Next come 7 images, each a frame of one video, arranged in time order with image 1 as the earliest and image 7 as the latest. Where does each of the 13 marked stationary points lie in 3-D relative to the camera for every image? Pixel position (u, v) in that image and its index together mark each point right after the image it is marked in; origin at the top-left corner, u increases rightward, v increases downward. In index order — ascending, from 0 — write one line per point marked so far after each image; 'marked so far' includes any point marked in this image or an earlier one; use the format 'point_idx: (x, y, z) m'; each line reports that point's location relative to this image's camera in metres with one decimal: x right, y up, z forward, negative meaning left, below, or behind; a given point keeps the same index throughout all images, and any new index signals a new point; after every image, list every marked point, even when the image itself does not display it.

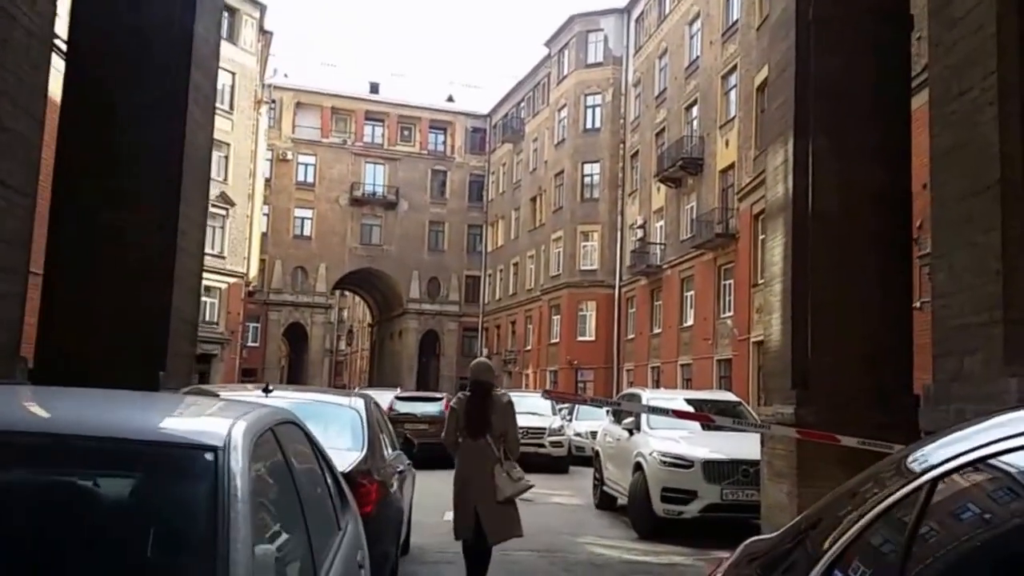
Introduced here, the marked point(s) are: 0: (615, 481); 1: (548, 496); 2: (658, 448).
0: (+1.8, -3.3, +12.7) m
1: (+0.7, -4.3, +15.2) m
2: (+2.0, -2.2, +10.3) m
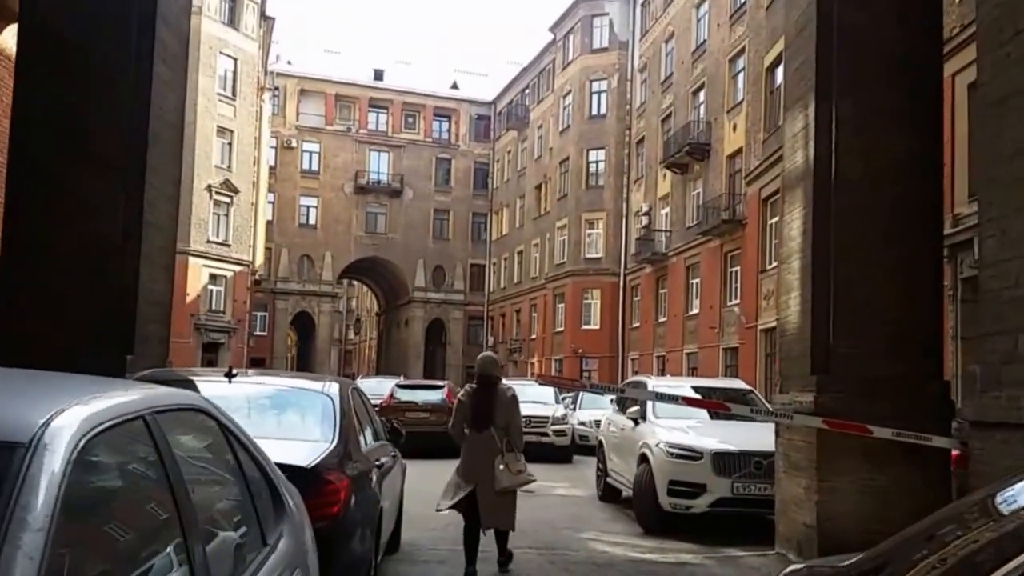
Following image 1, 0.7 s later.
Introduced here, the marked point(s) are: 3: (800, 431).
0: (+1.7, -3.0, +12.1) m
1: (+0.7, -4.0, +14.6) m
2: (+2.0, -1.9, +9.7) m
3: (+3.2, -1.6, +8.2) m
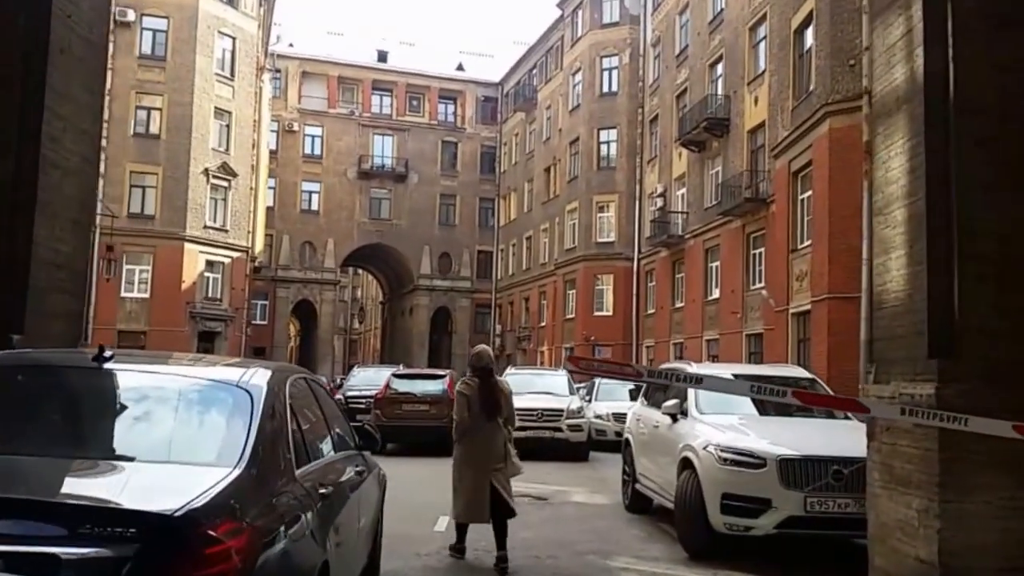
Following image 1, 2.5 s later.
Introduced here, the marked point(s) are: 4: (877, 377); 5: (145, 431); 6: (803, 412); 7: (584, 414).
0: (+1.9, -2.6, +10.1) m
1: (+0.9, -3.5, +12.6) m
2: (+2.1, -1.6, +7.7) m
3: (+3.3, -1.2, +6.2) m
4: (+3.4, -0.8, +7.0) m
5: (-1.9, -0.8, +4.0) m
6: (+3.6, -1.5, +9.3) m
7: (+1.8, -3.2, +18.9) m
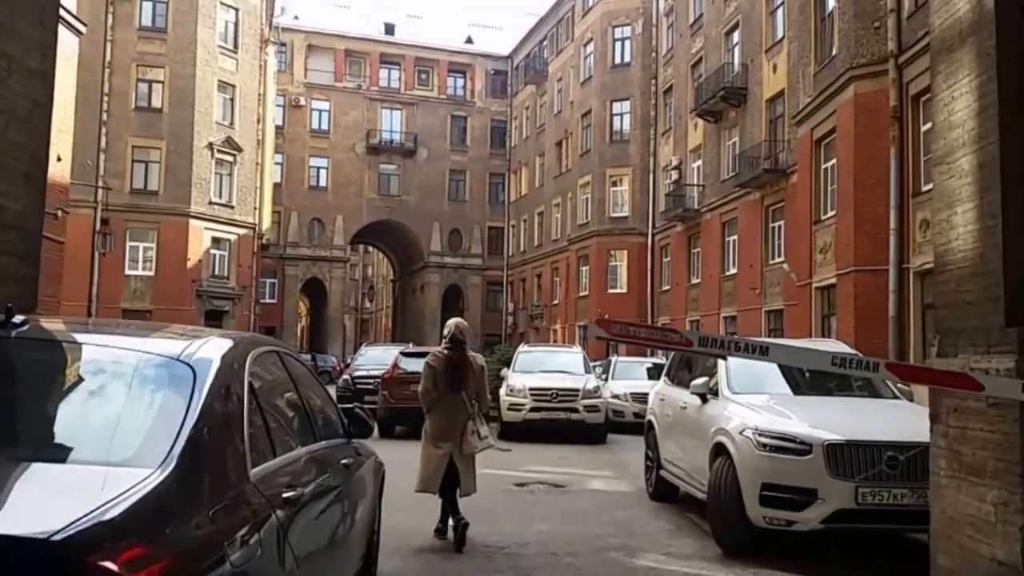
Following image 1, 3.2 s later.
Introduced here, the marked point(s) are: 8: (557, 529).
0: (+2.0, -2.2, +9.3) m
1: (+1.1, -3.1, +11.9) m
2: (+2.2, -1.2, +6.9) m
3: (+3.4, -0.9, +5.4) m
4: (+3.5, -0.5, +6.1) m
5: (-1.9, -0.6, +3.2) m
6: (+3.7, -1.2, +8.5) m
7: (+2.1, -2.5, +18.1) m
8: (+0.5, -2.6, +8.1) m
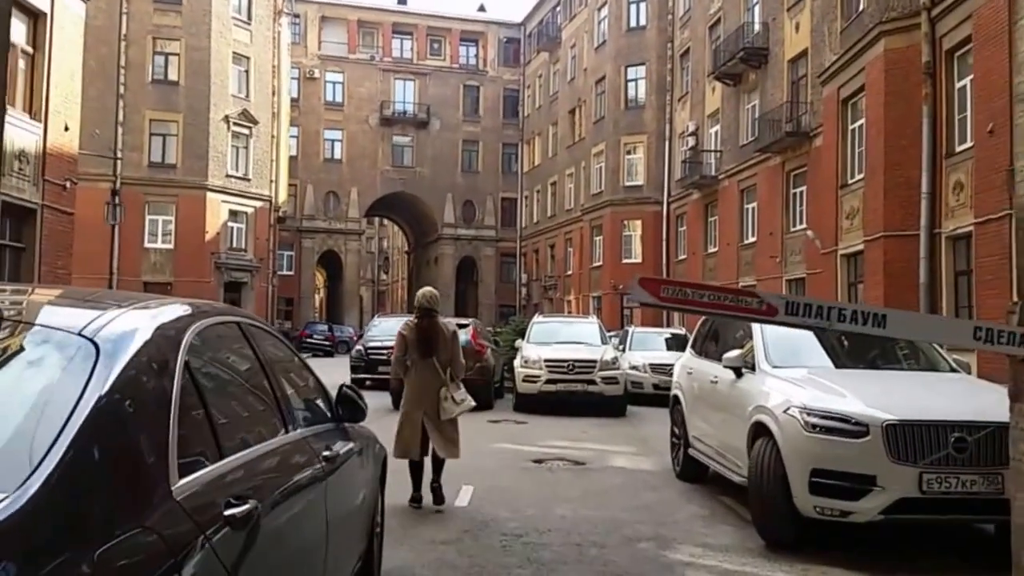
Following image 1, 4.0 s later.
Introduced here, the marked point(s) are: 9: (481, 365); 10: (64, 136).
0: (+2.3, -1.8, +8.6) m
1: (+1.4, -2.6, +11.3) m
2: (+2.3, -0.9, +6.2) m
3: (+3.5, -0.7, +4.6) m
4: (+3.6, -0.2, +5.3) m
5: (-1.8, -0.4, +2.5) m
6: (+3.9, -0.8, +7.7) m
7: (+2.5, -1.8, +17.4) m
8: (+0.7, -2.2, +7.4) m
9: (-0.7, -1.8, +17.7) m
10: (-10.9, +3.7, +18.1) m
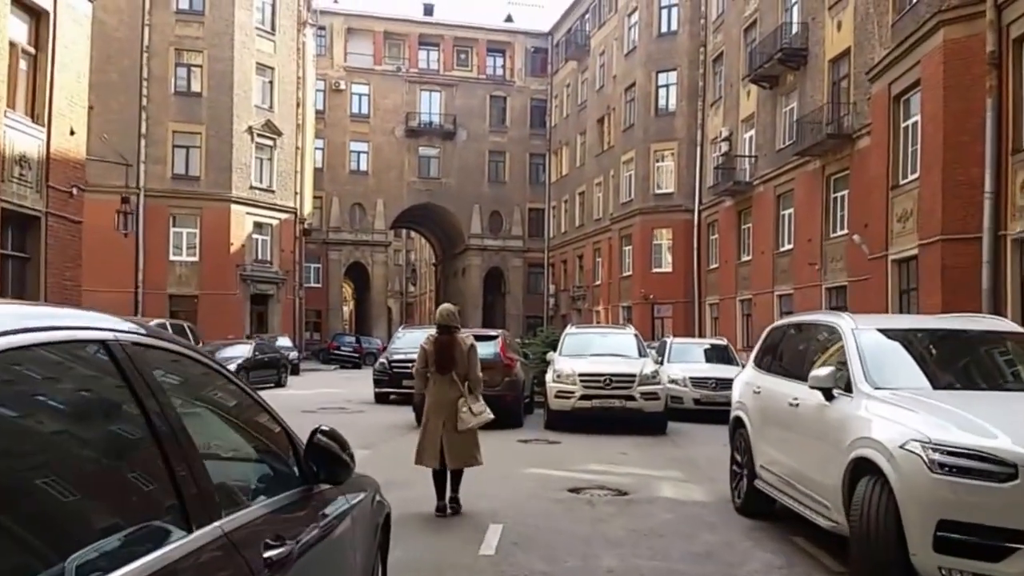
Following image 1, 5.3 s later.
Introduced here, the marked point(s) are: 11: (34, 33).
0: (+2.6, -1.8, +7.3) m
1: (+1.8, -2.7, +10.0) m
2: (+2.6, -0.9, +4.9) m
3: (+3.7, -0.6, +3.3) m
4: (+3.9, -0.2, +4.0) m
5: (-1.7, -0.4, +1.4) m
6: (+4.2, -0.8, +6.4) m
7: (+3.2, -2.0, +16.1) m
8: (+1.0, -2.3, +6.2) m
9: (0.0, -2.0, +16.5) m
10: (-10.2, +3.5, +17.4) m
11: (-10.5, +5.7, +16.7) m
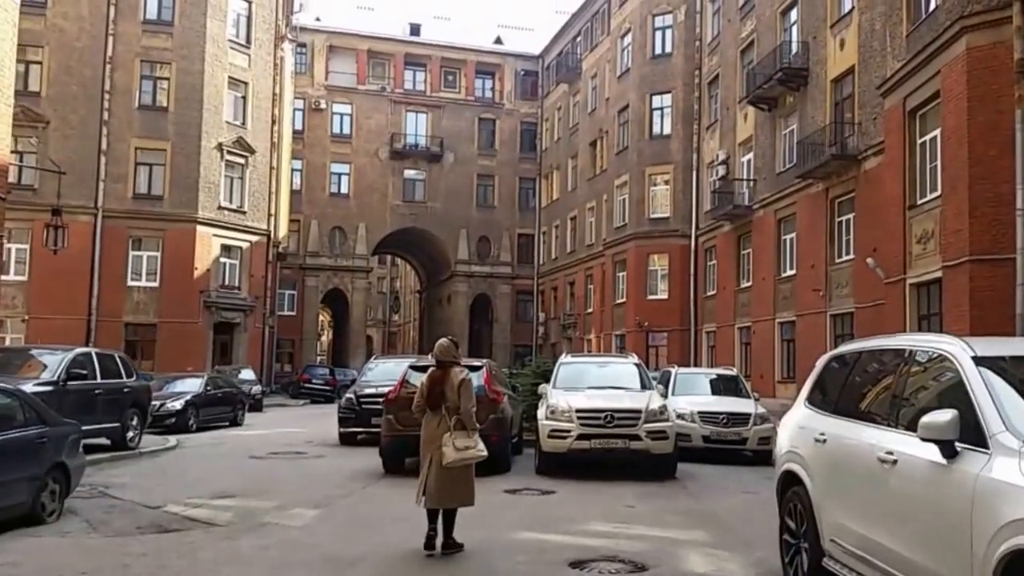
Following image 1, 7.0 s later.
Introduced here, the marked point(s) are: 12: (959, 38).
0: (+2.5, -1.9, +5.3) m
1: (+1.7, -2.9, +7.9) m
2: (+2.5, -0.9, +2.8) m
3: (+3.7, -0.6, +1.3) m
4: (+3.8, -0.2, +2.0) m
5: (-1.7, -0.2, -0.7) m
6: (+4.1, -0.9, +4.4) m
7: (+2.9, -2.4, +14.1) m
8: (+0.9, -2.3, +4.1) m
9: (-0.3, -2.5, +14.3) m
10: (-10.5, +3.0, +15.3) m
11: (-10.8, +5.2, +14.7) m
12: (+11.1, +6.2, +18.4) m
